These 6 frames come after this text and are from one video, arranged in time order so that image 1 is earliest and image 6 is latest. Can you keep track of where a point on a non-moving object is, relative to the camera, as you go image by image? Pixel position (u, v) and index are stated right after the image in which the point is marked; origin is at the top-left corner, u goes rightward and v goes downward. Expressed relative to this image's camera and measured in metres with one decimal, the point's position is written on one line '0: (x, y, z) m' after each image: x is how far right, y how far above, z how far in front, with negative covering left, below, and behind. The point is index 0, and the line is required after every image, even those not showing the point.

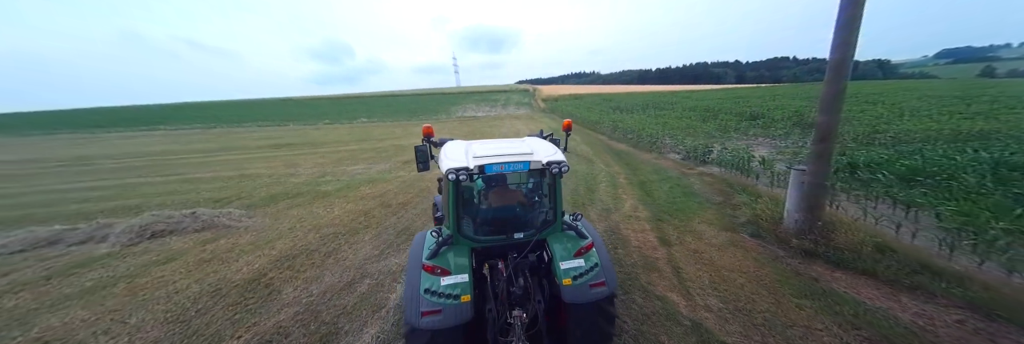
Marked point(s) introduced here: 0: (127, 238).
0: (-8.1, -1.4, +5.3) m
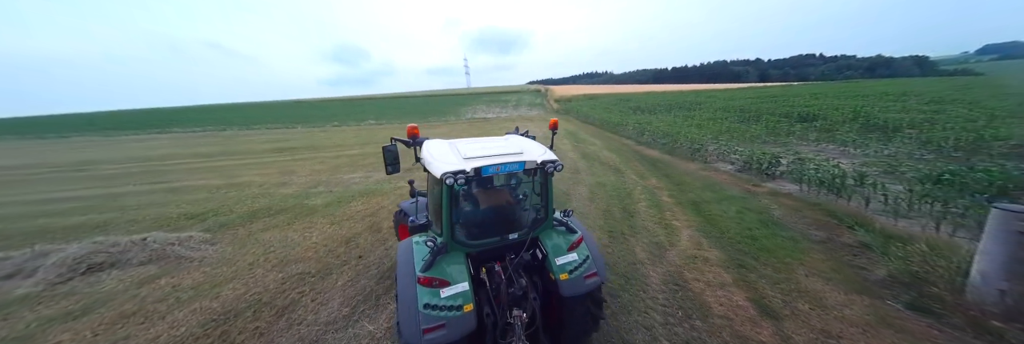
0: (-7.8, -1.7, +4.2) m
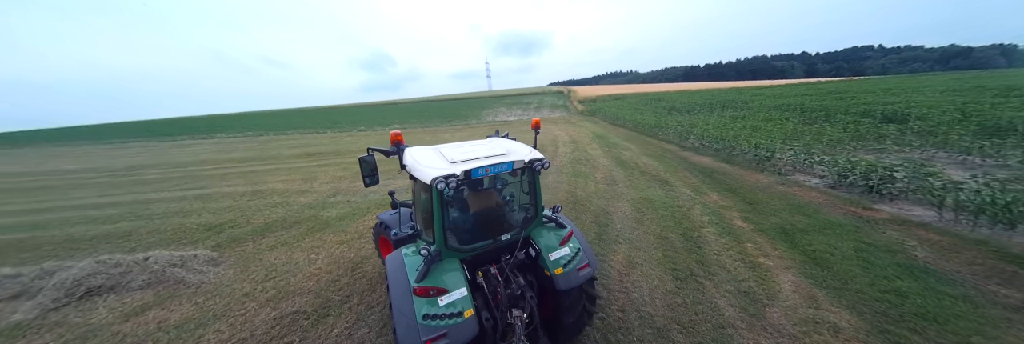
0: (-7.2, -2.0, +3.9) m
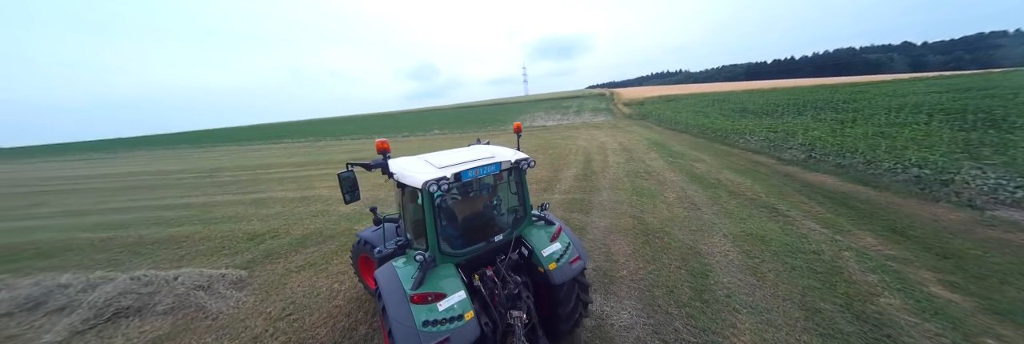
0: (-6.4, -2.2, +3.7) m
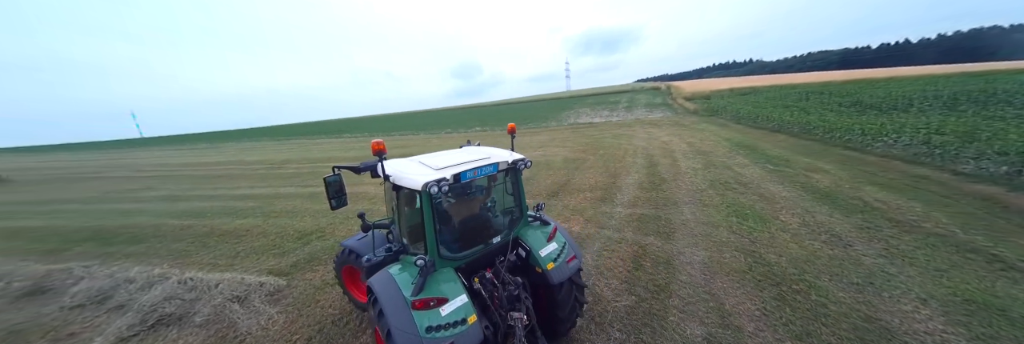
0: (-5.6, -2.2, +3.6) m
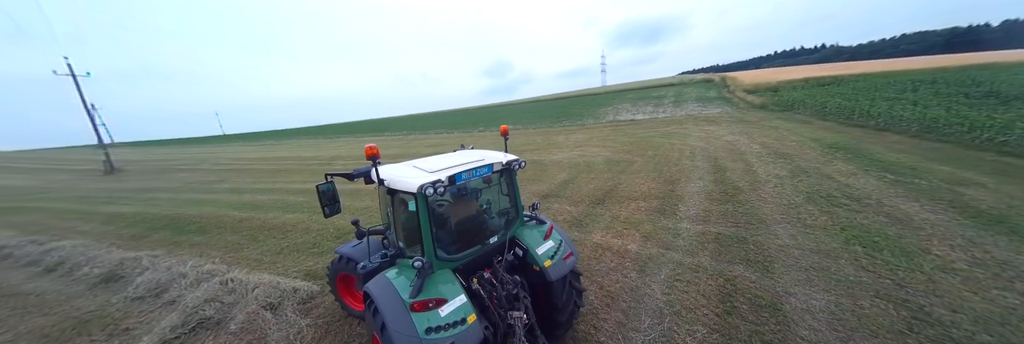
0: (-4.9, -2.2, +3.6) m
